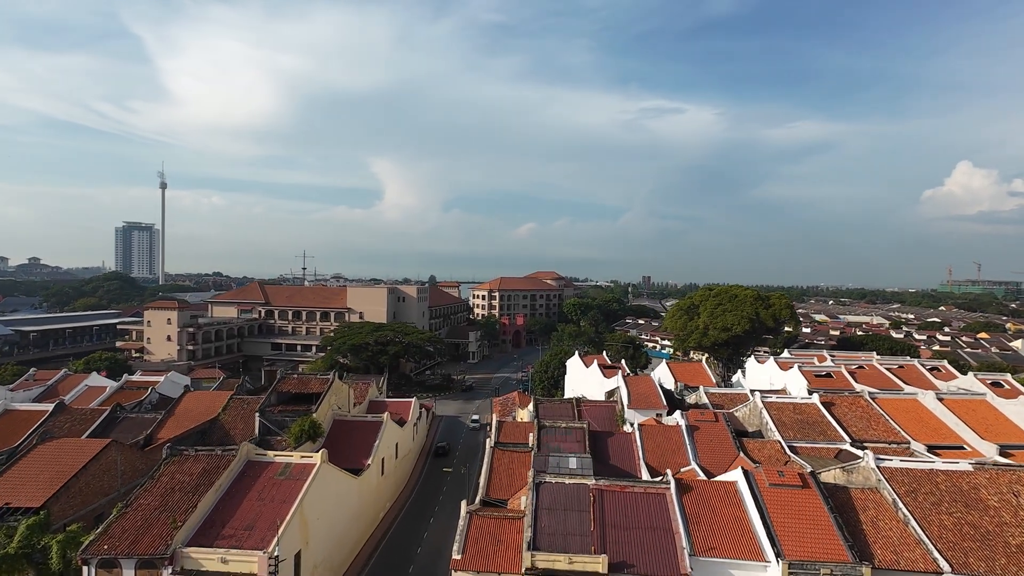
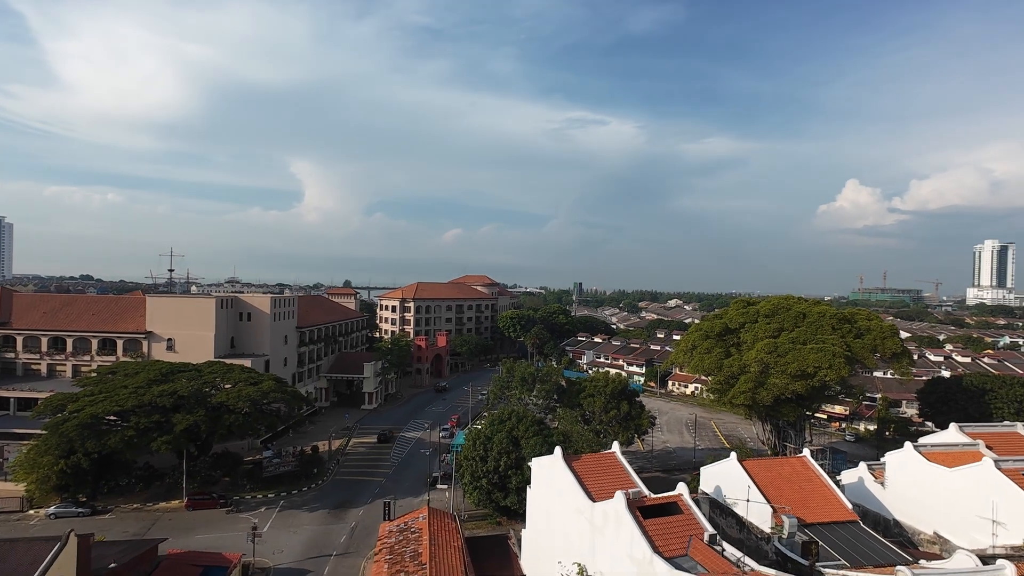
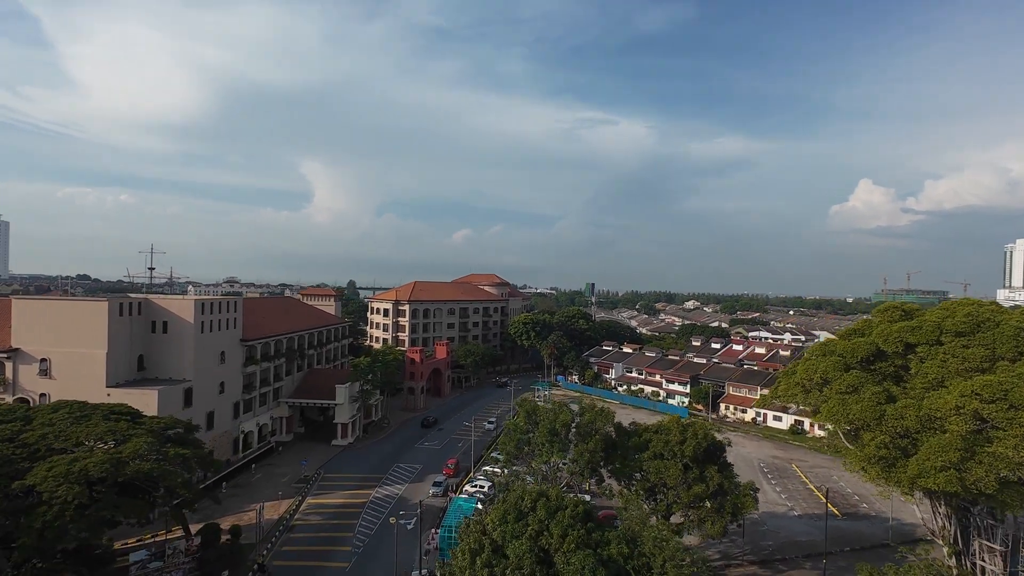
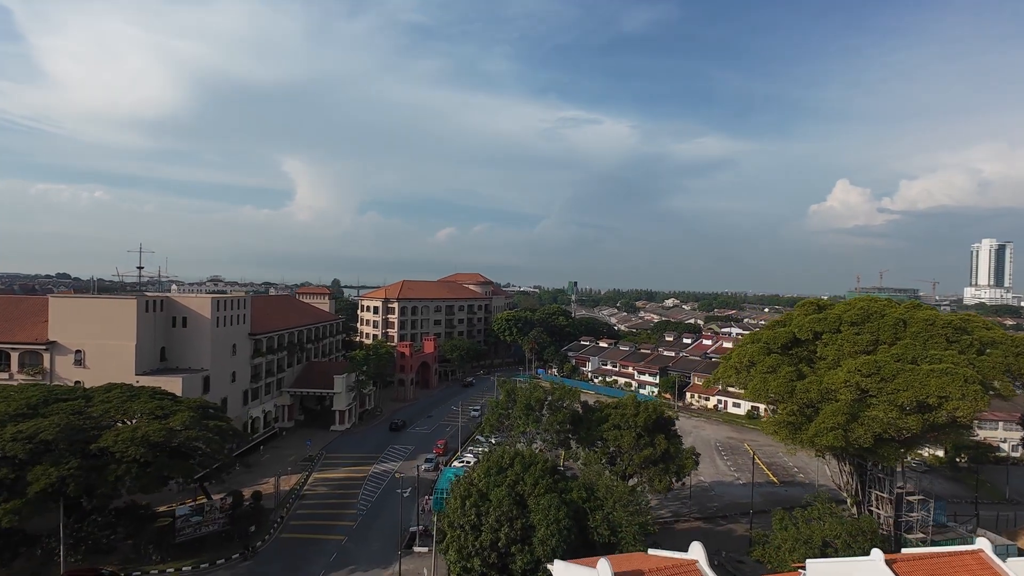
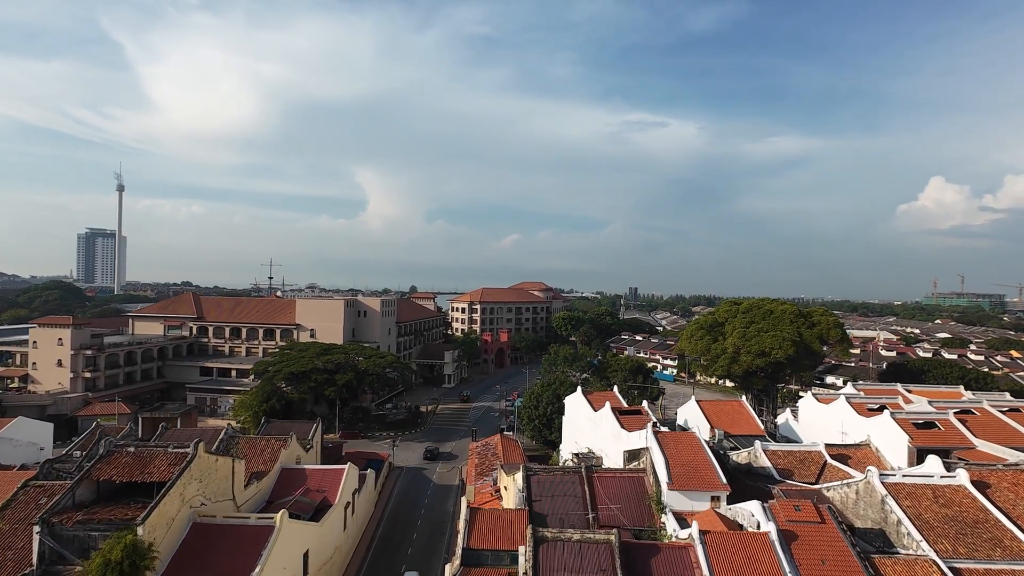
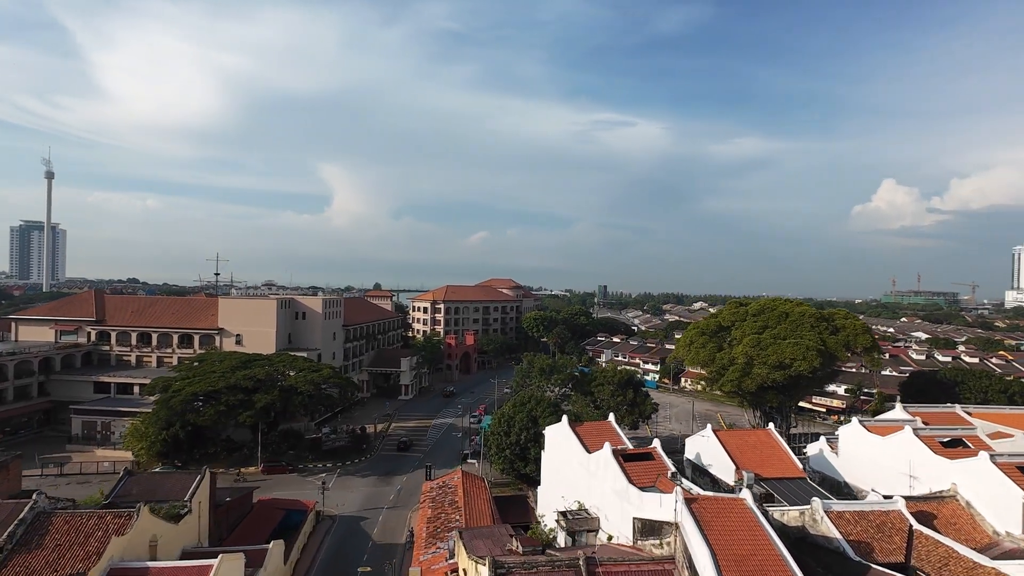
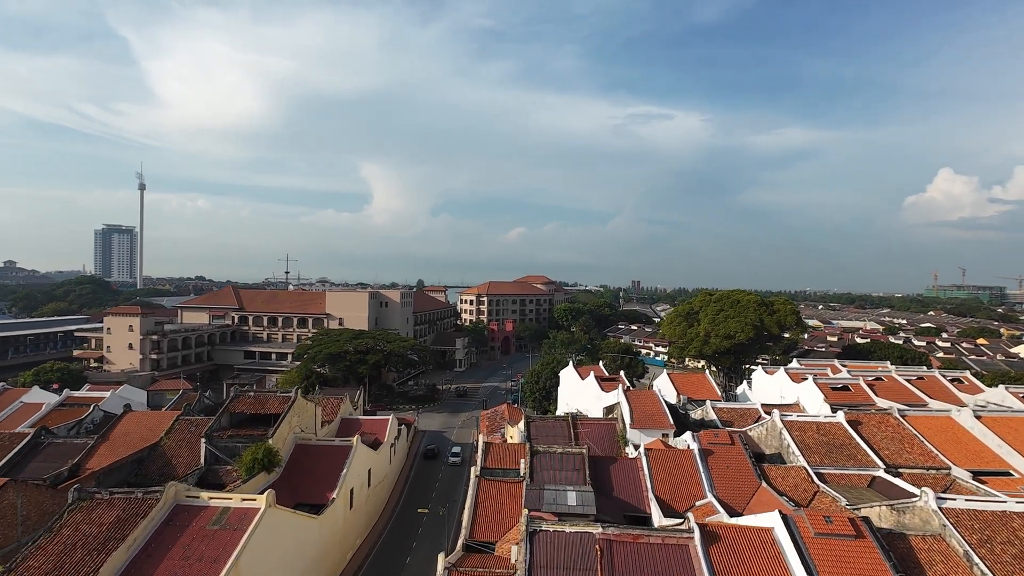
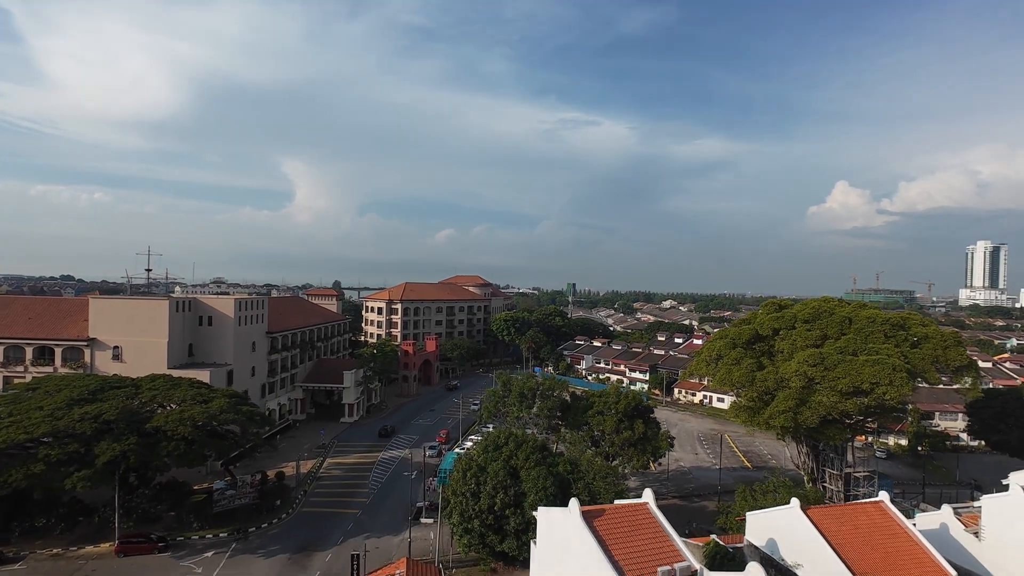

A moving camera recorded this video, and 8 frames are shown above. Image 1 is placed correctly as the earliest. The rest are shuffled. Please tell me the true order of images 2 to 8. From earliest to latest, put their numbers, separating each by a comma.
7, 5, 6, 2, 8, 4, 3
